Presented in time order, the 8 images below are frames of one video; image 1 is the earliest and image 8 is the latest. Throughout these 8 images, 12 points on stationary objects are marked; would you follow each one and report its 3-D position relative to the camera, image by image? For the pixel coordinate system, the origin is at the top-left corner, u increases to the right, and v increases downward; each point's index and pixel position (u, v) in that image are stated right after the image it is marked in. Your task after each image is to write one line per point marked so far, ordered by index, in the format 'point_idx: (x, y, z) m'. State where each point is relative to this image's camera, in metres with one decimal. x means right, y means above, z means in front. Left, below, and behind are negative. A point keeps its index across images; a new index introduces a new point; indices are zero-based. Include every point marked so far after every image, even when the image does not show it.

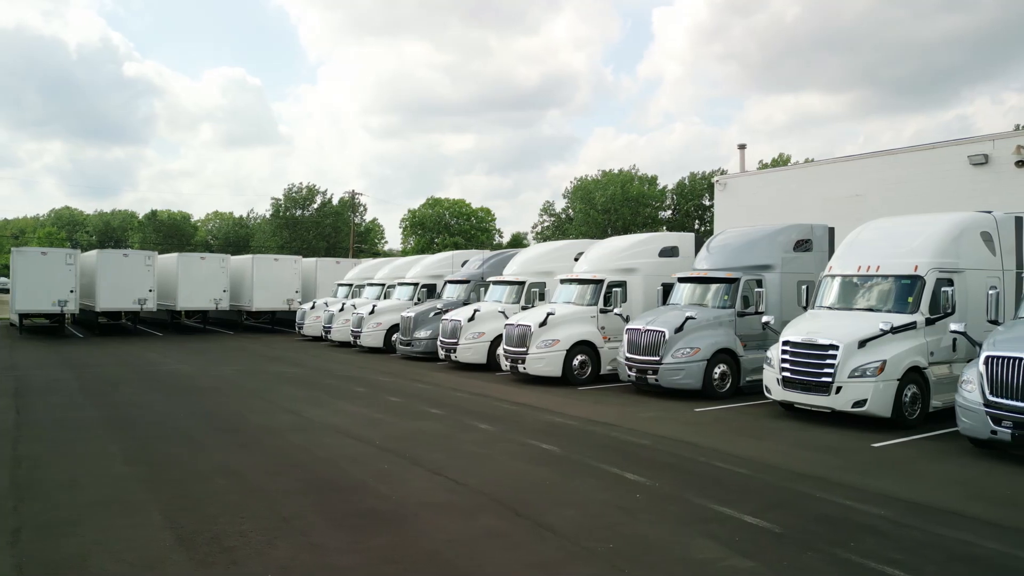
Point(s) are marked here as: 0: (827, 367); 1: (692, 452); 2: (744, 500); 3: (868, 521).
0: (+4.6, -1.2, +10.0) m
1: (+2.2, -2.0, +8.4) m
2: (+2.1, -1.9, +6.2) m
3: (+3.0, -2.0, +5.7) m
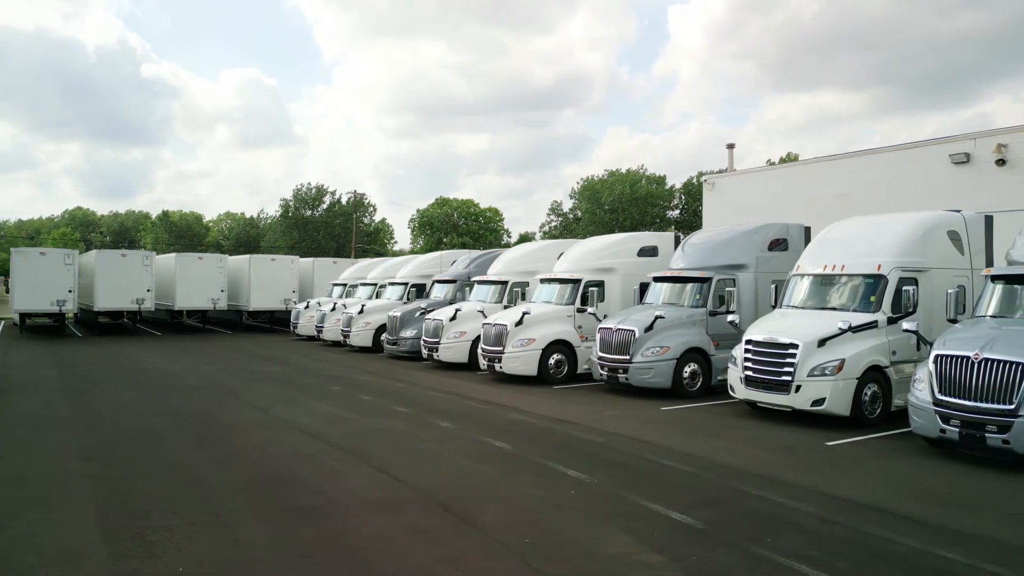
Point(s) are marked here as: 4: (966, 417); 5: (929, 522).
0: (+4.0, -1.1, +10.0) m
1: (+1.6, -2.0, +8.4) m
2: (+1.5, -1.9, +6.2) m
3: (+2.4, -1.9, +5.8) m
4: (+5.1, -1.4, +7.6) m
5: (+3.5, -2.0, +5.8) m
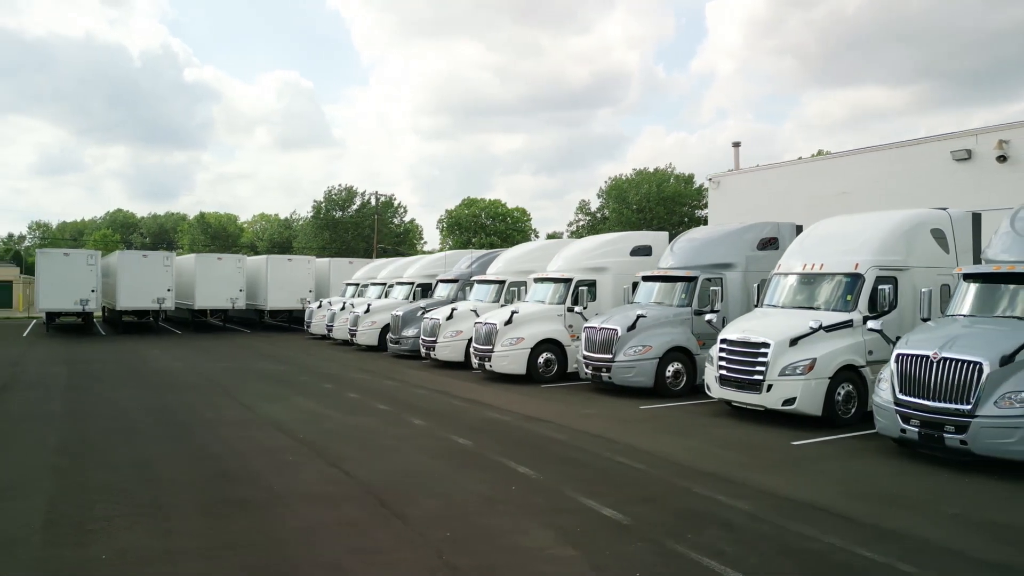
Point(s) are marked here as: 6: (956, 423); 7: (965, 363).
0: (+3.6, -1.1, +10.0) m
1: (+1.1, -2.0, +8.5) m
2: (+0.9, -1.9, +6.3) m
3: (+1.8, -1.9, +5.8) m
4: (+4.6, -1.4, +7.6) m
5: (+2.9, -2.0, +5.8) m
6: (+4.7, -1.4, +7.3) m
7: (+4.9, -0.8, +7.4) m
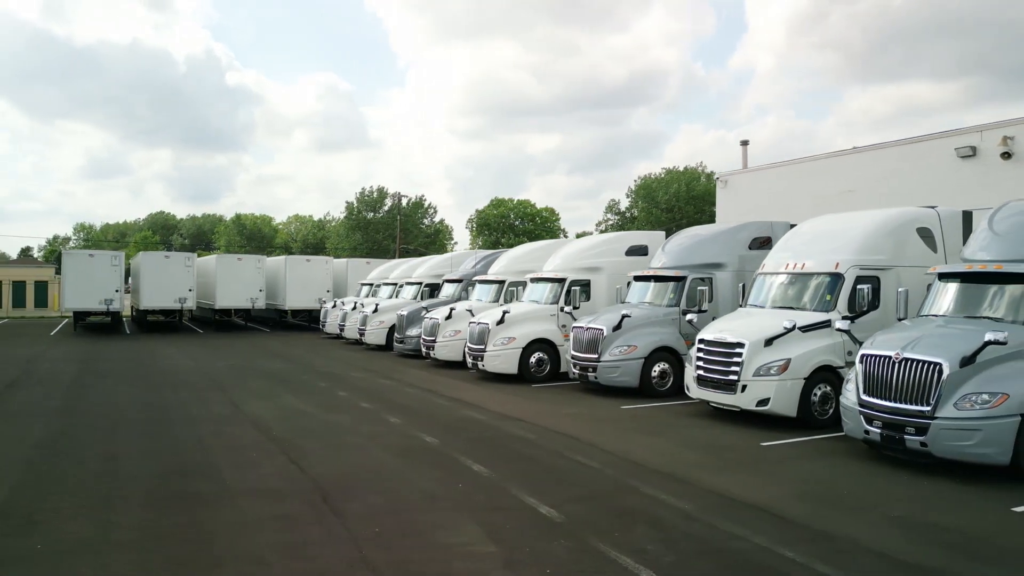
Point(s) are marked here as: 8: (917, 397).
0: (+3.2, -1.1, +9.9) m
1: (+0.7, -2.0, +8.5) m
2: (+0.4, -1.9, +6.3) m
3: (+1.2, -1.9, +5.8) m
4: (+4.1, -1.4, +7.5) m
5: (+2.4, -2.0, +5.7) m
6: (+4.3, -1.4, +7.2) m
7: (+4.4, -0.8, +7.3) m
8: (+4.3, -1.2, +7.3) m
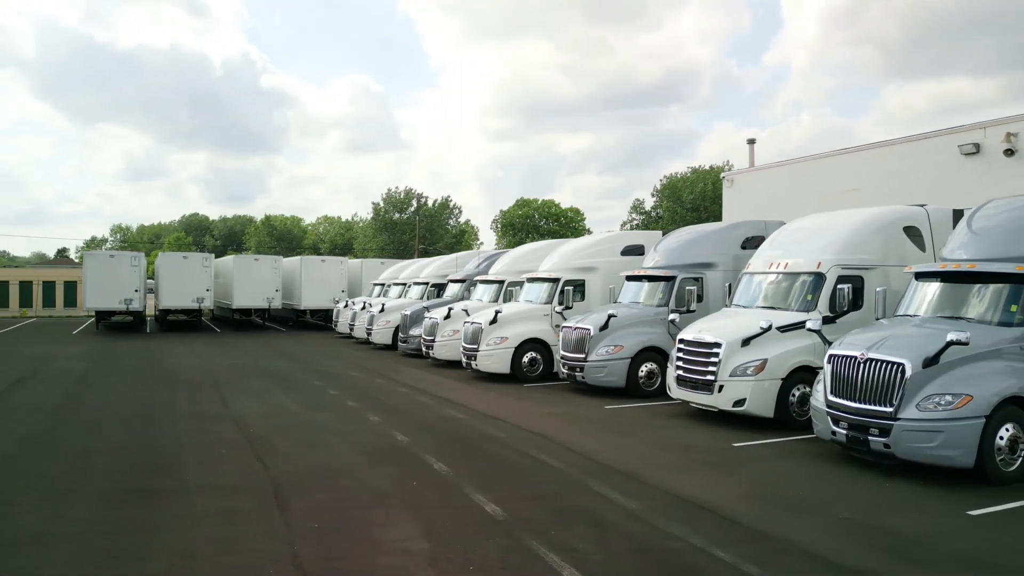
0: (+2.9, -1.1, +9.8) m
1: (+0.3, -2.0, +8.5) m
2: (-0.1, -1.9, +6.4) m
3: (+0.8, -1.9, +5.8) m
4: (+3.7, -1.4, +7.4) m
5: (+1.9, -2.0, +5.7) m
6: (+3.8, -1.4, +7.1) m
7: (+4.0, -0.8, +7.2) m
8: (+3.9, -1.2, +7.2) m
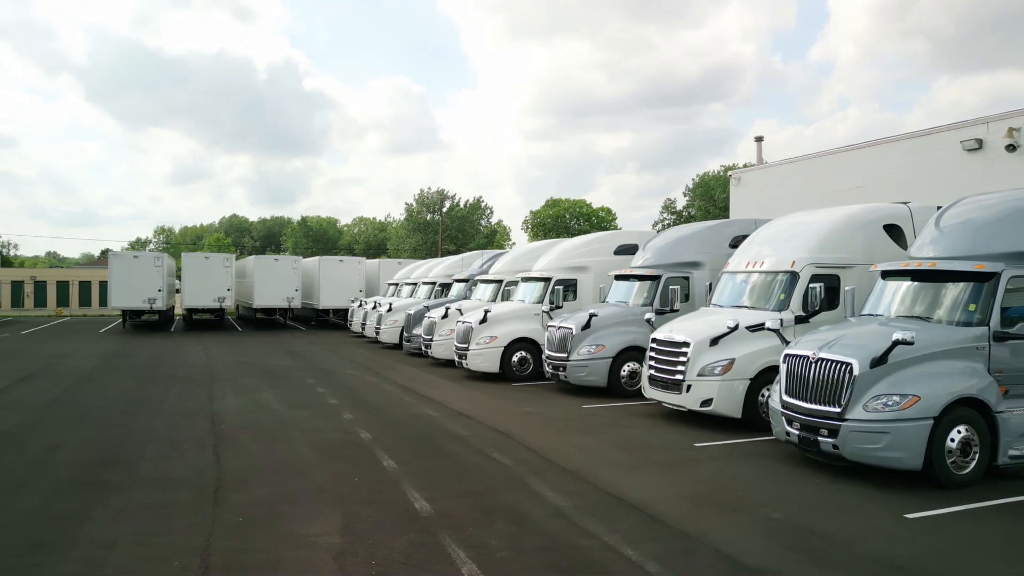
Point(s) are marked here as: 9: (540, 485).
0: (+2.4, -1.1, +9.8) m
1: (-0.2, -2.0, +8.6) m
2: (-0.7, -1.9, +6.4) m
3: (+0.1, -1.9, +5.8) m
4: (+3.1, -1.4, +7.3) m
5: (+1.3, -1.9, +5.7) m
6: (+3.2, -1.4, +7.0) m
7: (+3.4, -0.8, +7.1) m
8: (+3.3, -1.1, +7.1) m
9: (+0.3, -1.9, +6.7) m
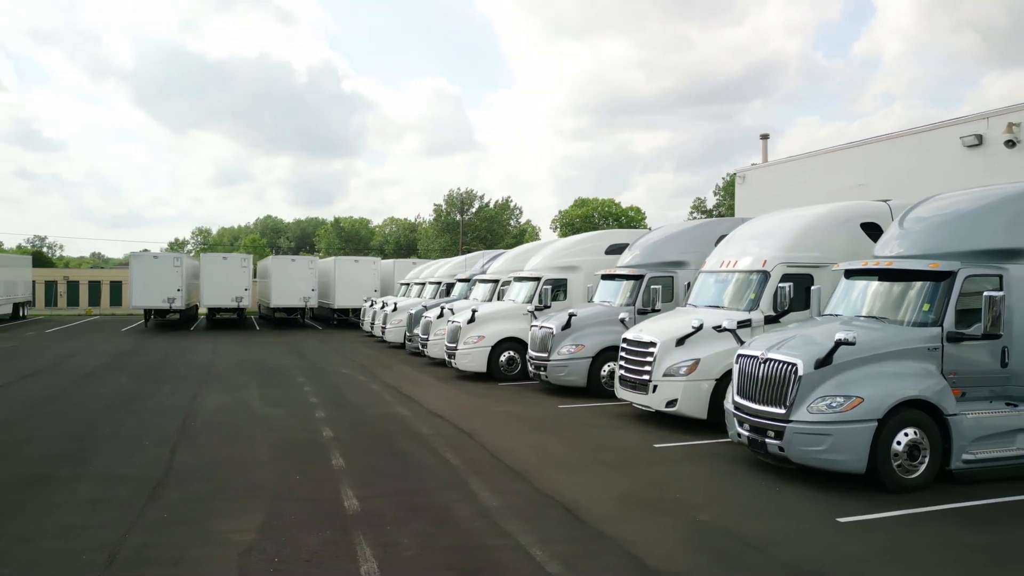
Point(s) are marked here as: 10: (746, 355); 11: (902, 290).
0: (+1.9, -1.1, +9.7) m
1: (-0.7, -2.0, +8.6) m
2: (-1.3, -1.9, +6.5) m
3: (-0.5, -1.9, +5.8) m
4: (+2.5, -1.4, +7.2) m
5: (+0.6, -1.9, +5.6) m
6: (+2.7, -1.4, +6.9) m
7: (+2.8, -0.8, +7.0) m
8: (+2.7, -1.1, +7.0) m
9: (-0.3, -1.9, +6.7) m
10: (+2.6, -0.7, +7.5) m
11: (+4.3, -0.1, +7.6) m
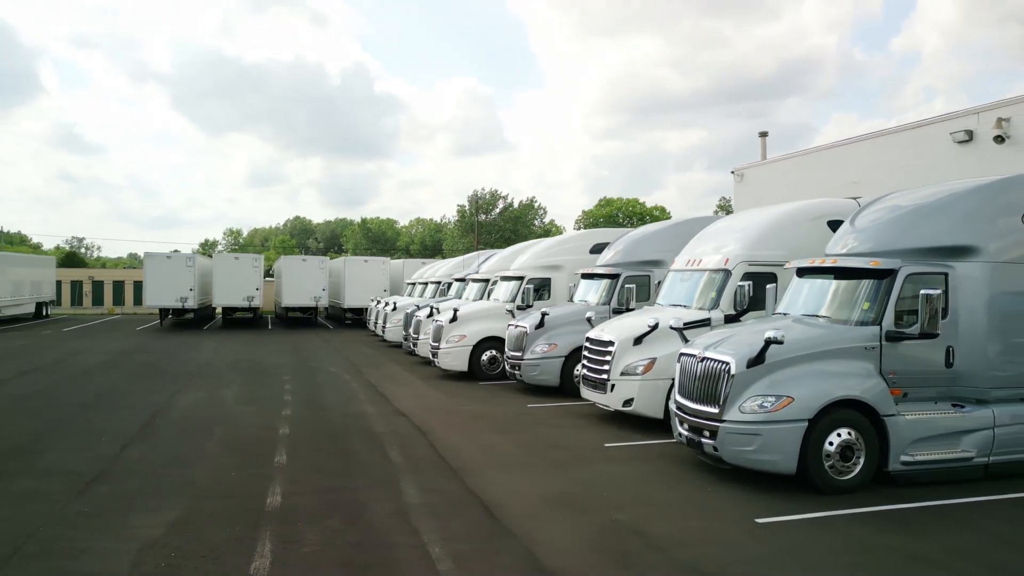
0: (+1.3, -1.1, +9.7) m
1: (-1.4, -1.9, +8.7) m
2: (-1.9, -1.9, +6.5) m
3: (-1.2, -1.9, +5.9) m
4: (+1.9, -1.4, +7.1) m
5: (-0.1, -1.9, +5.7) m
6: (+2.0, -1.4, +6.8) m
7: (+2.1, -0.8, +6.9) m
8: (+2.0, -1.1, +6.9) m
9: (-1.0, -1.9, +6.7) m
10: (+1.9, -0.7, +7.5) m
11: (+3.7, -0.1, +7.5) m
